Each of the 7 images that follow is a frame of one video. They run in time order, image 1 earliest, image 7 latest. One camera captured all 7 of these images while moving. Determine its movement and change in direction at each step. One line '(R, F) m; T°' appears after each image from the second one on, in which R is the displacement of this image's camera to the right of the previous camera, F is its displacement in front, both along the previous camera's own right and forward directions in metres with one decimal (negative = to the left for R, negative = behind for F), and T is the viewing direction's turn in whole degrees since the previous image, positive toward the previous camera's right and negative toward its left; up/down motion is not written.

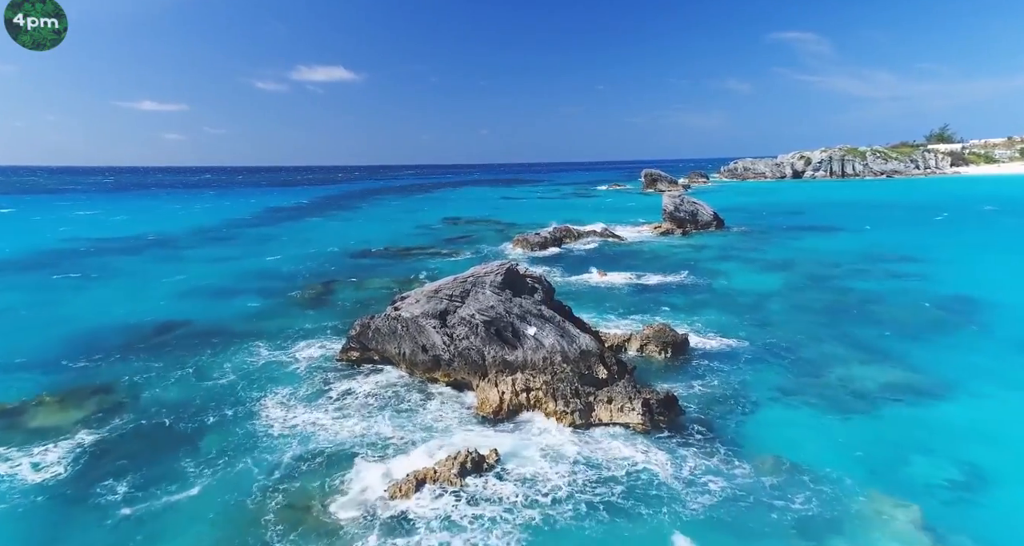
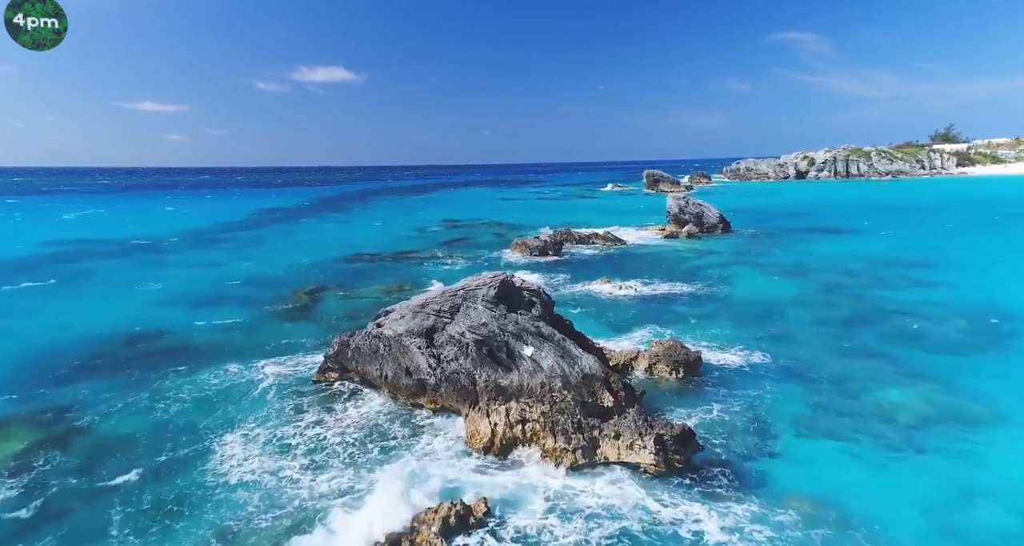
(+0.2, +1.8) m; 0°
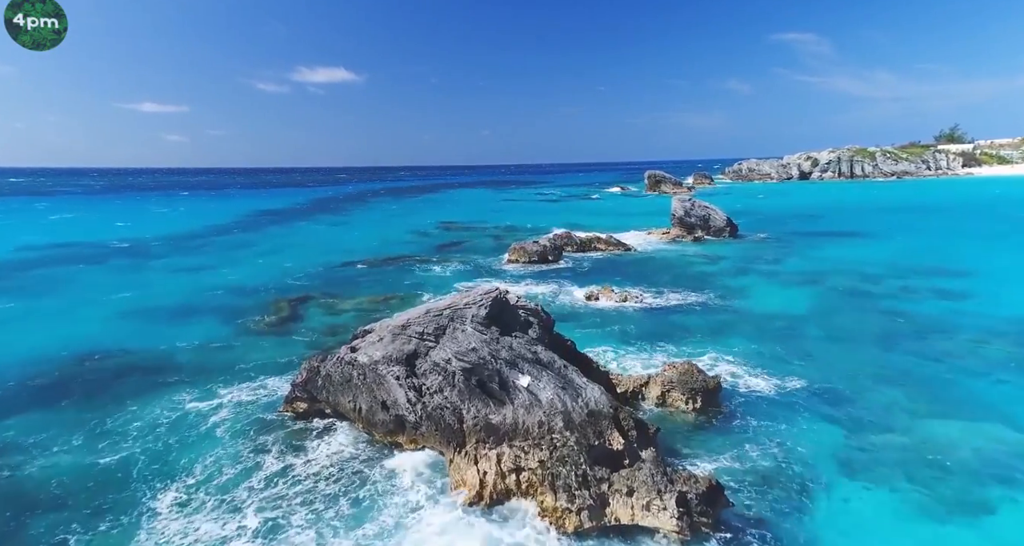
(+0.2, +2.1) m; 0°
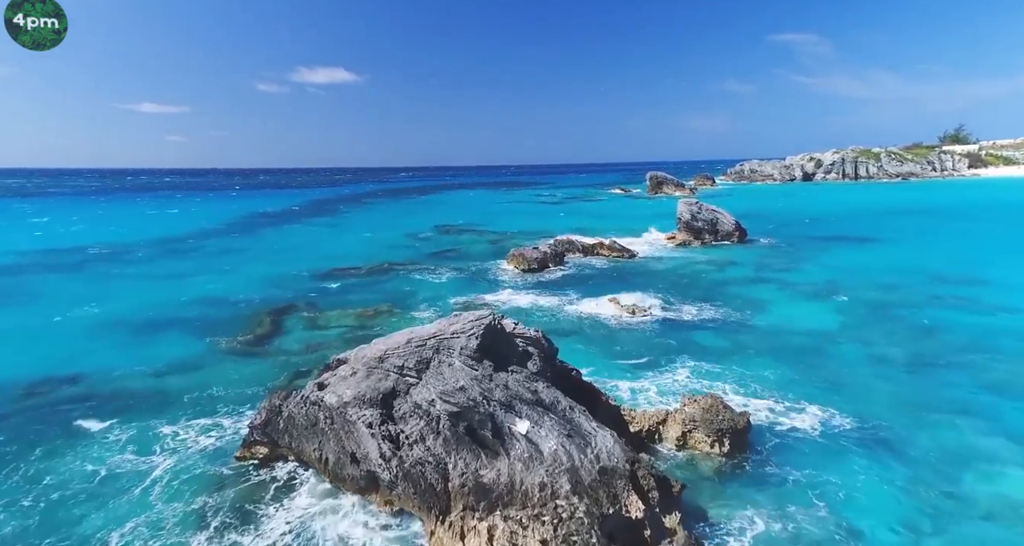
(+0.1, +2.2) m; 0°
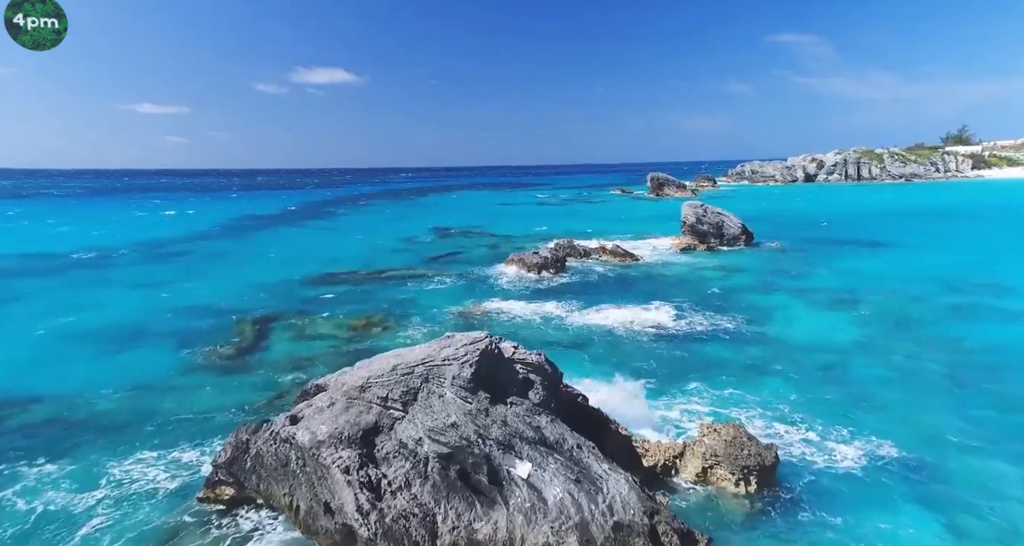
(0.0, +1.5) m; 0°
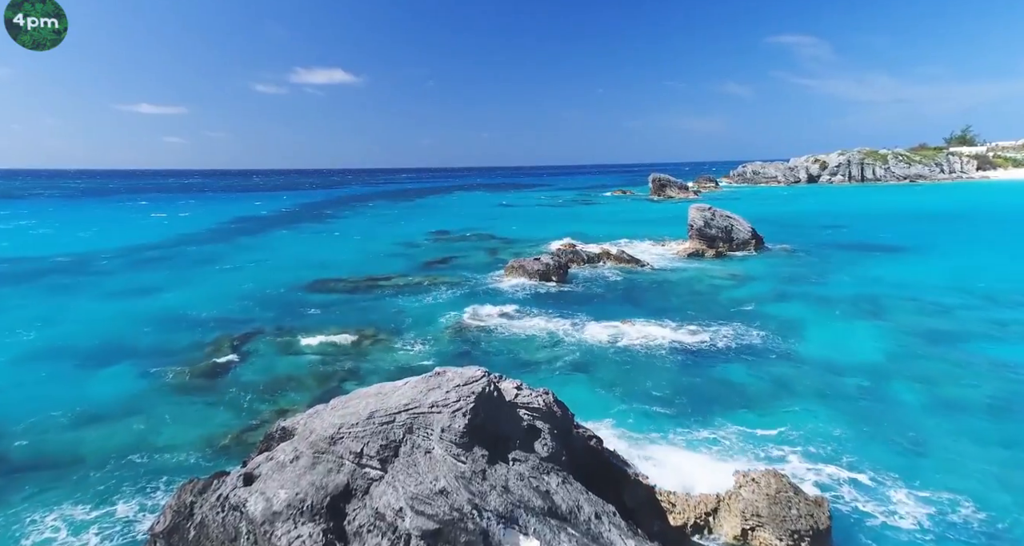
(-0.1, +2.0) m; 0°
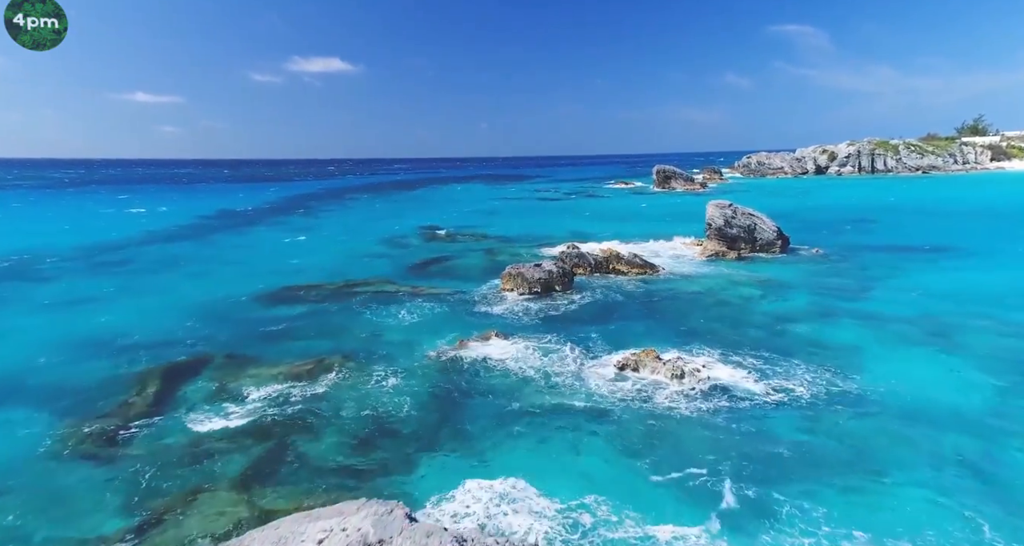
(+0.1, +4.6) m; 0°
